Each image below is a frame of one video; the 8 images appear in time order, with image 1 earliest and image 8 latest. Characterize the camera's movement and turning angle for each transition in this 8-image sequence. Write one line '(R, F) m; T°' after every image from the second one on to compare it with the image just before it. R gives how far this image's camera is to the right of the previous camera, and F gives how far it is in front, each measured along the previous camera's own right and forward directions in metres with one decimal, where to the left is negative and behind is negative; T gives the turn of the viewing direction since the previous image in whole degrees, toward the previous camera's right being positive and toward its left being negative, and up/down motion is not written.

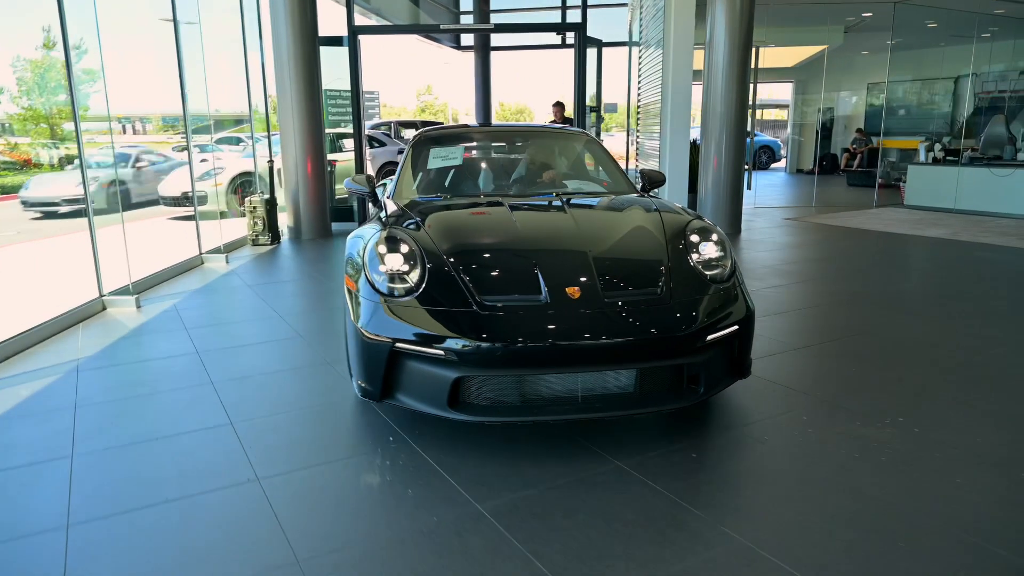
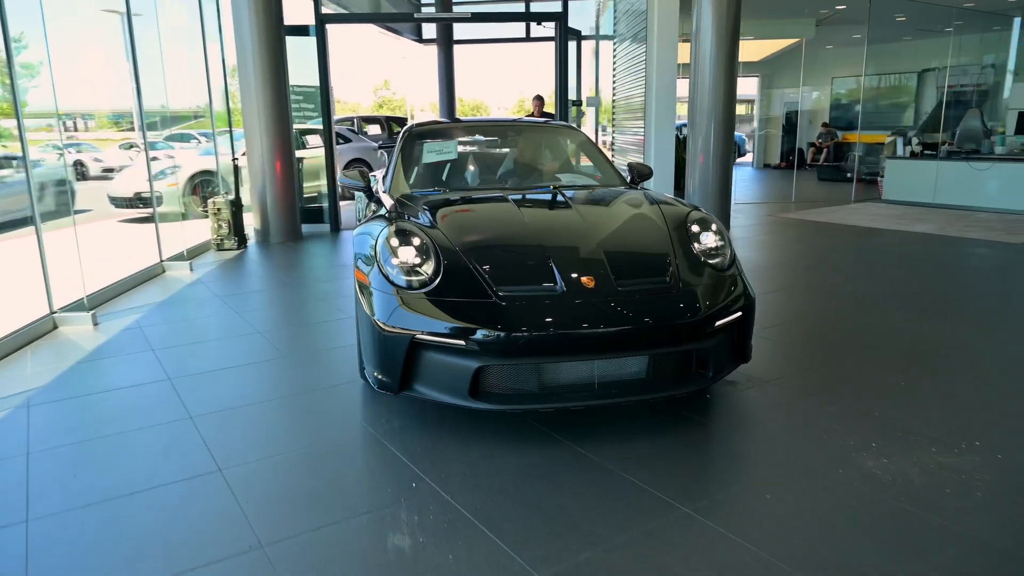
(-0.2, +0.2) m; +3°
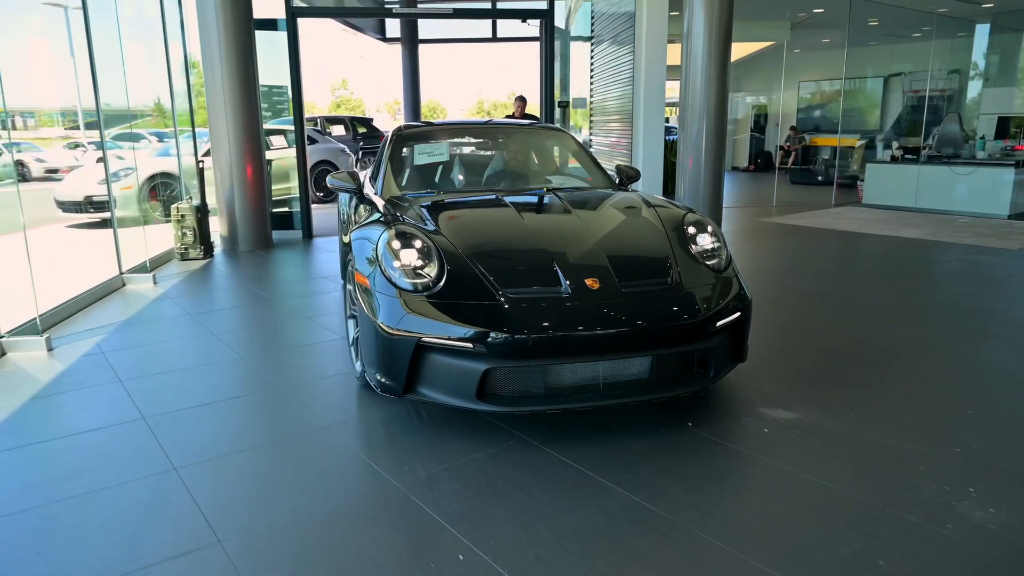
(-0.2, +0.2) m; +3°
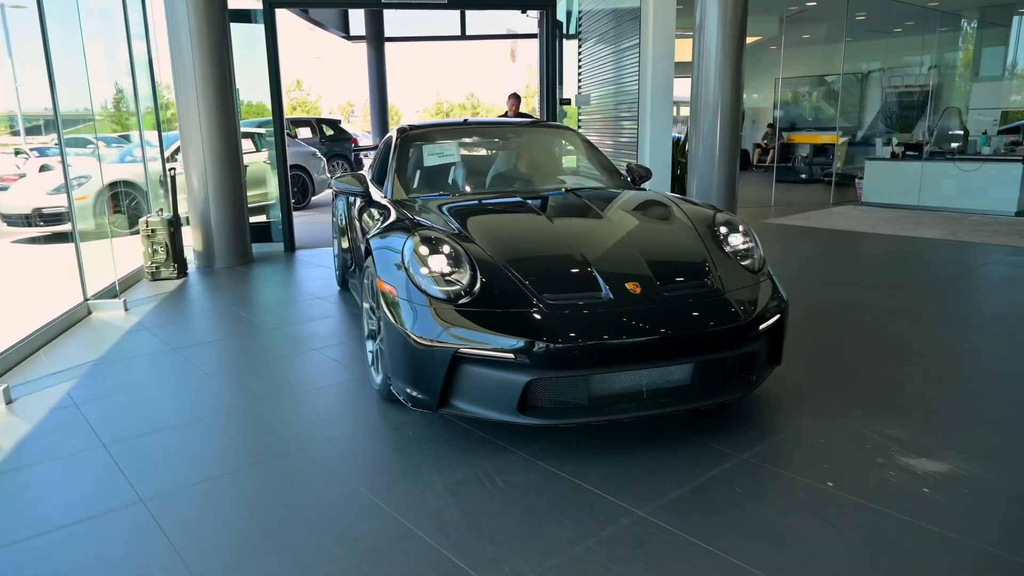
(-0.3, +0.4) m; +3°
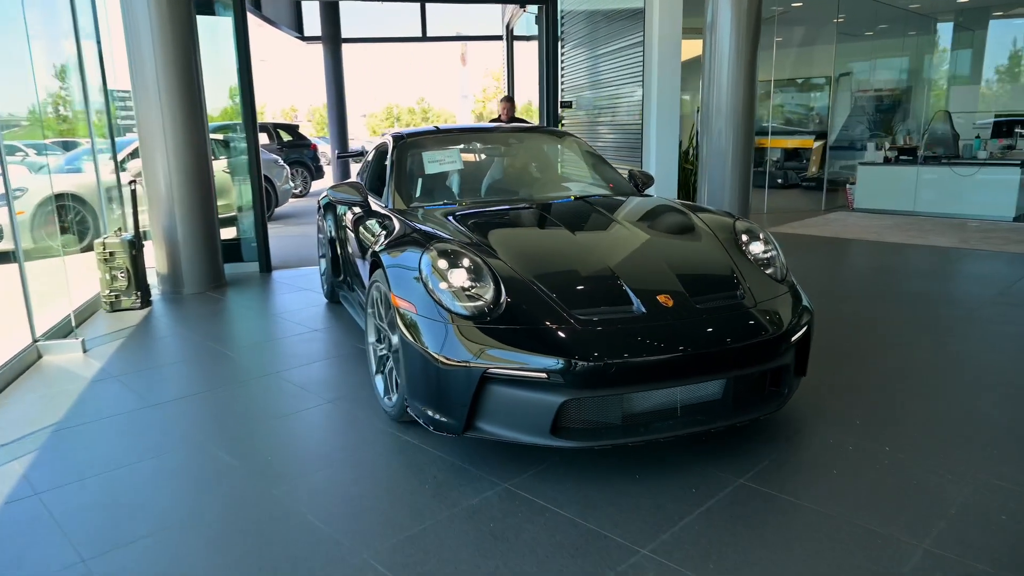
(-0.3, +0.4) m; +4°
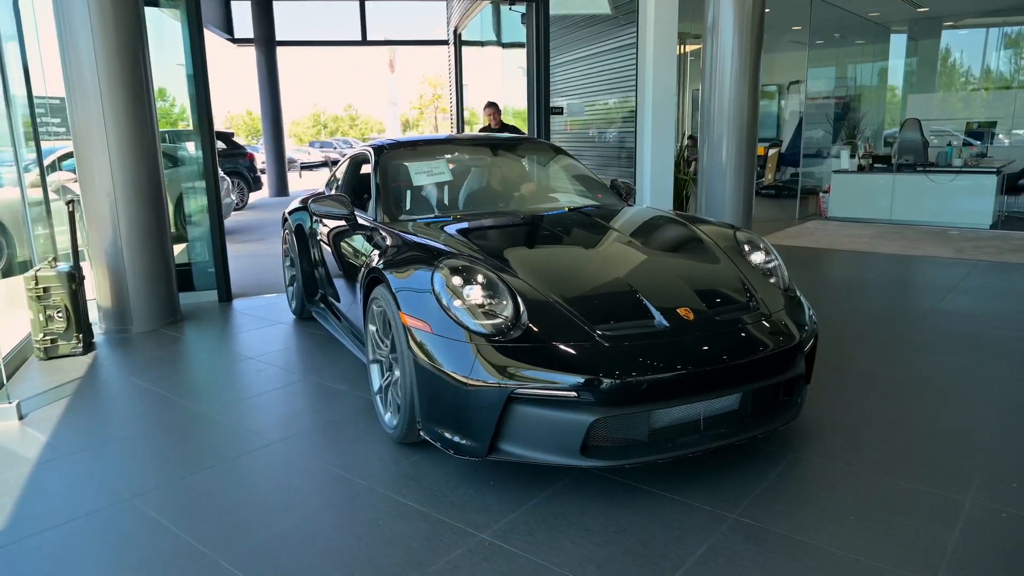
(-0.3, +0.4) m; +6°
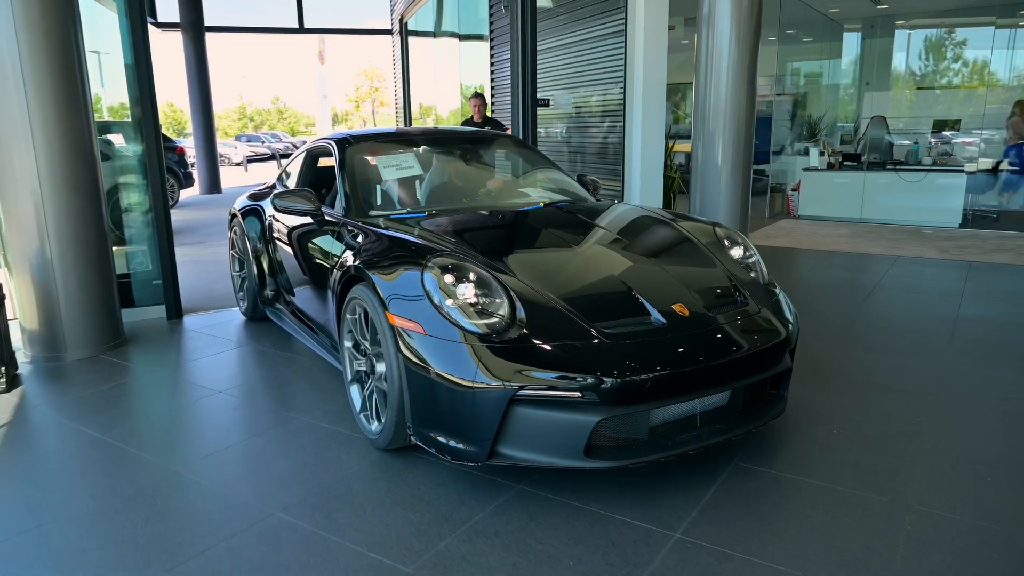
(-0.3, +0.4) m; +5°
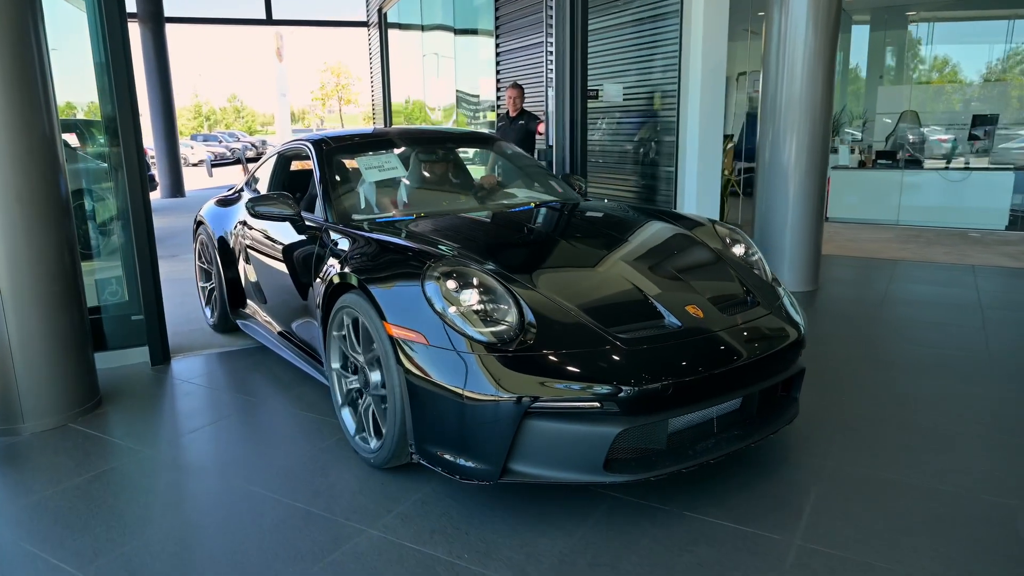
(-0.4, +0.6) m; +3°
